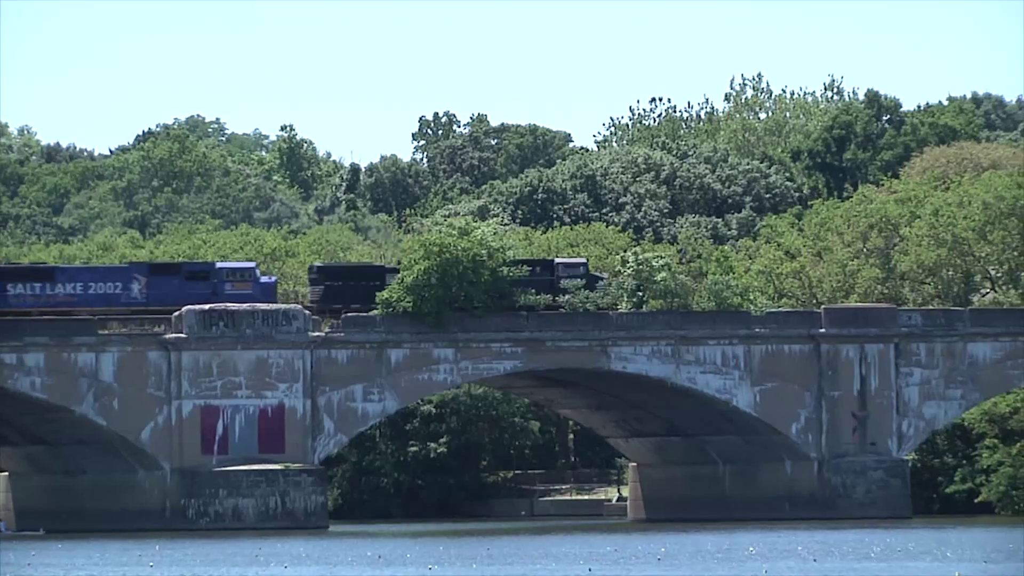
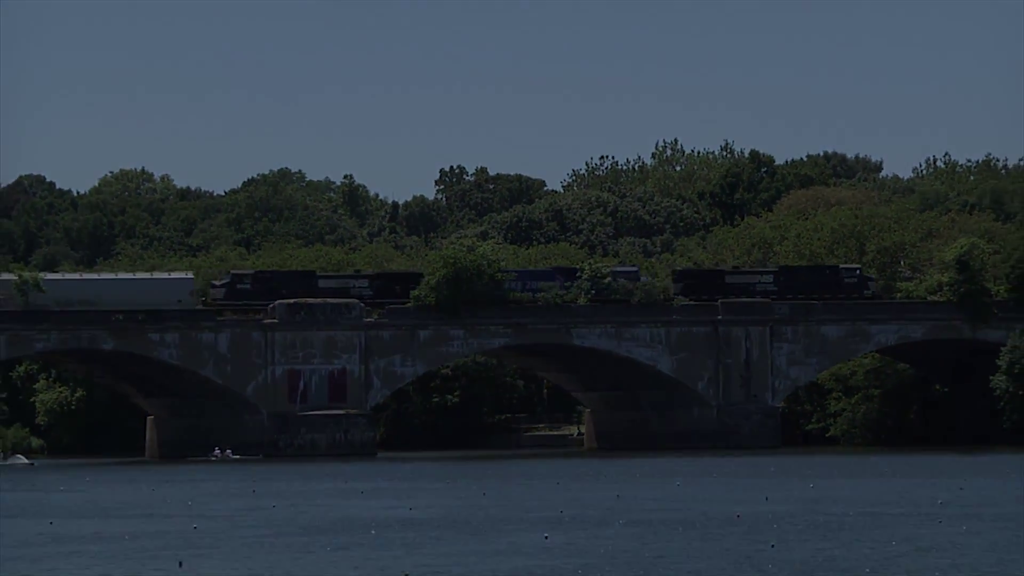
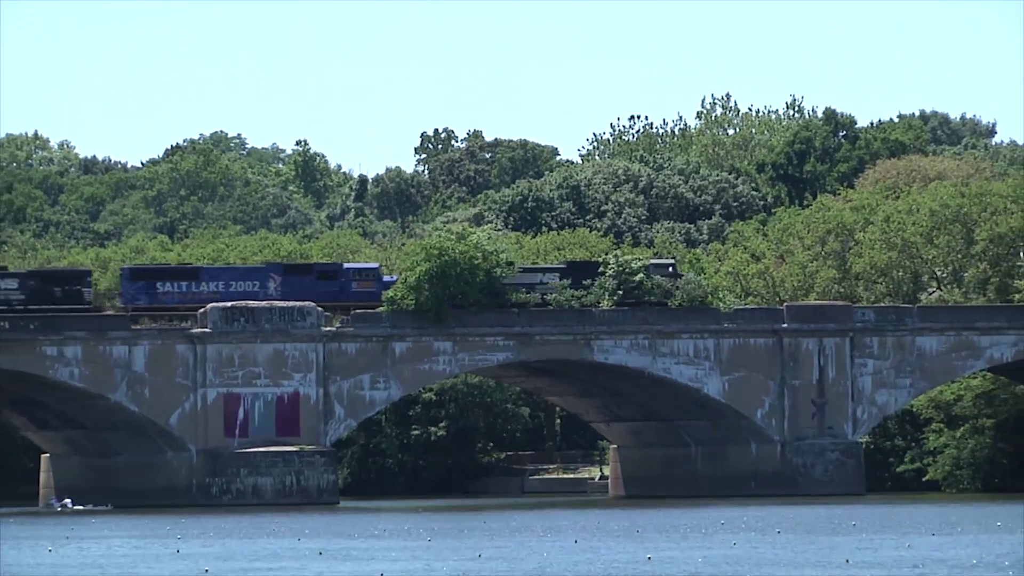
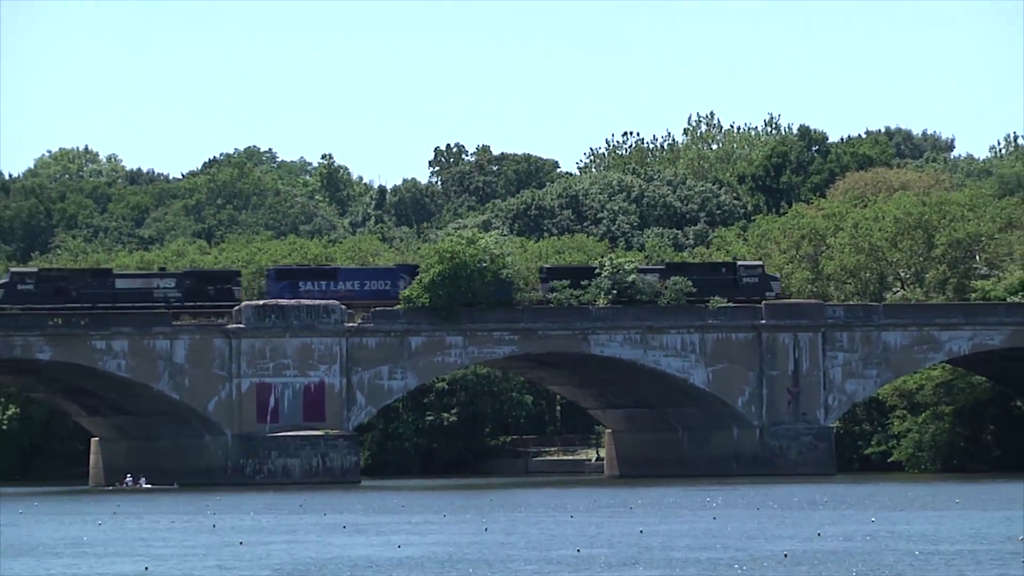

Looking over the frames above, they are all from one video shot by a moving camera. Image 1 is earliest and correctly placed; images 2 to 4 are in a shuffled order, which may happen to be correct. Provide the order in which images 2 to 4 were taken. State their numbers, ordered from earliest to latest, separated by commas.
3, 4, 2
